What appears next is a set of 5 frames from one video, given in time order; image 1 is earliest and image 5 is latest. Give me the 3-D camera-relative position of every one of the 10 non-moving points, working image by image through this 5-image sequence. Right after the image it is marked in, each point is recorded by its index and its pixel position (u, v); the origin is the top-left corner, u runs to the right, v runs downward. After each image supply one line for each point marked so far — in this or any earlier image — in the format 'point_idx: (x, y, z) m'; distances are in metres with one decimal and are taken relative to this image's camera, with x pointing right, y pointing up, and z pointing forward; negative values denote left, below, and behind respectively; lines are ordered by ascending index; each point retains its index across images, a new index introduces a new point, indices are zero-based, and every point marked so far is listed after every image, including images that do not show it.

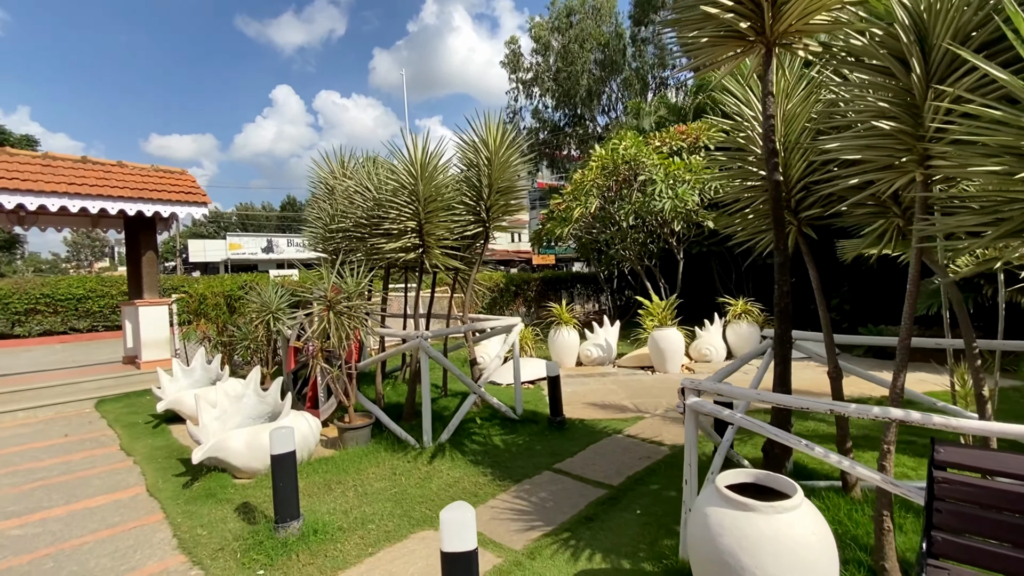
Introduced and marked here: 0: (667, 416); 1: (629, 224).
0: (+1.7, -1.4, +5.3) m
1: (+2.5, +1.3, +10.1) m
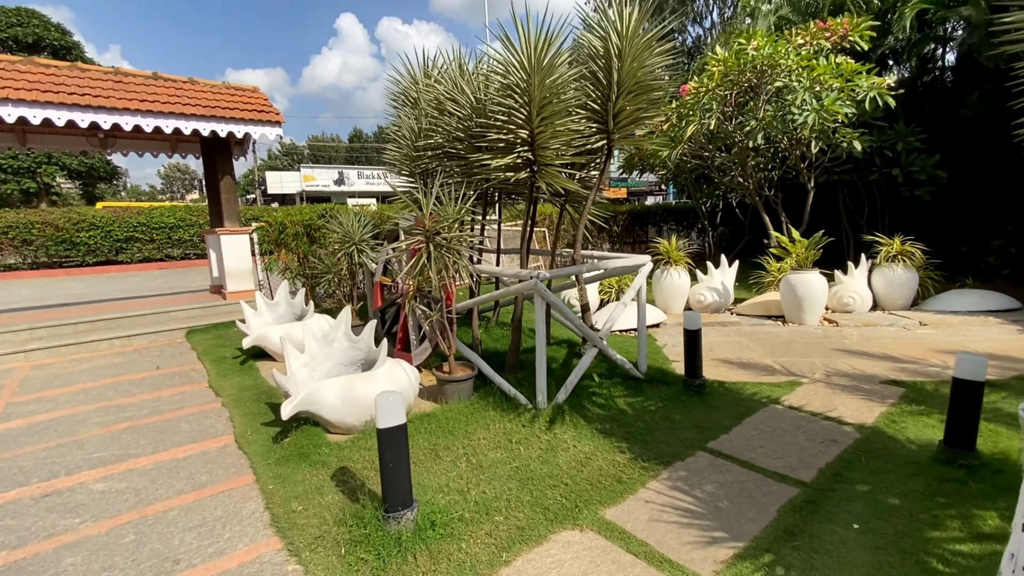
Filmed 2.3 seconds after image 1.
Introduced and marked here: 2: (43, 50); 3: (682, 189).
0: (+2.8, -0.8, +4.2) m
1: (+4.2, +2.5, +8.5) m
2: (-18.4, +9.4, +18.7) m
3: (+4.2, +2.5, +11.8) m
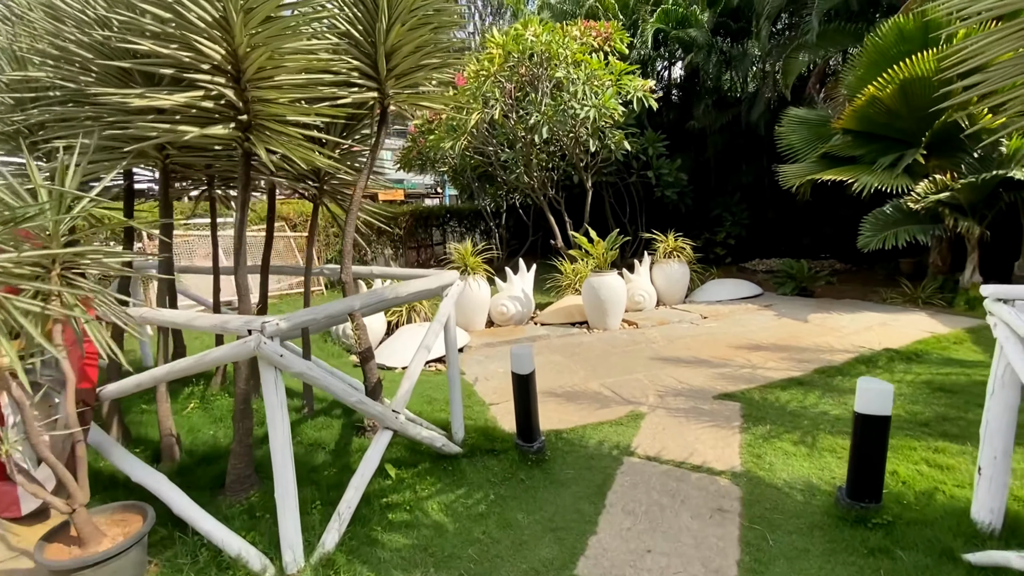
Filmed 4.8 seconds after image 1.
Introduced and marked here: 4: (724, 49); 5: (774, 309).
0: (+1.2, -0.9, +3.6) m
1: (+0.4, +2.4, +8.0) m
2: (-24.9, +7.4, +7.5) m
3: (-1.1, +2.3, +11.0) m
4: (+4.4, +4.9, +9.9) m
5: (+3.5, -0.3, +6.5) m
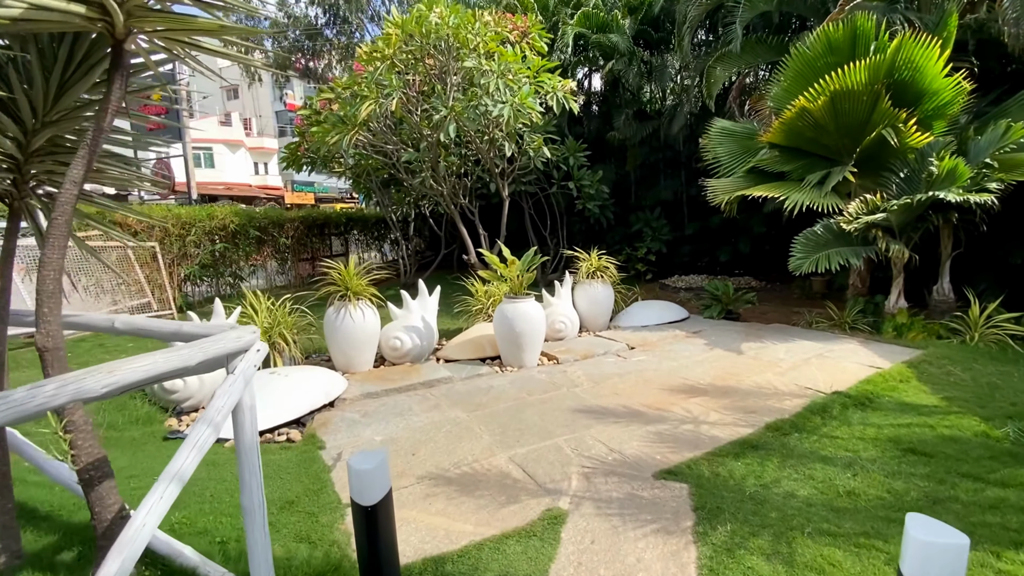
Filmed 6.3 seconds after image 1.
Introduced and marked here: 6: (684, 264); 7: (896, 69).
0: (+0.5, -1.1, +2.6) m
1: (-1.0, +2.1, +6.9) m
2: (-25.9, +7.1, +2.5) m
3: (-2.9, +1.9, +9.7) m
4: (+2.6, +4.5, +9.5) m
5: (+2.4, -0.6, +5.9) m
6: (+3.9, +0.5, +10.8) m
7: (+4.2, +2.4, +5.2) m
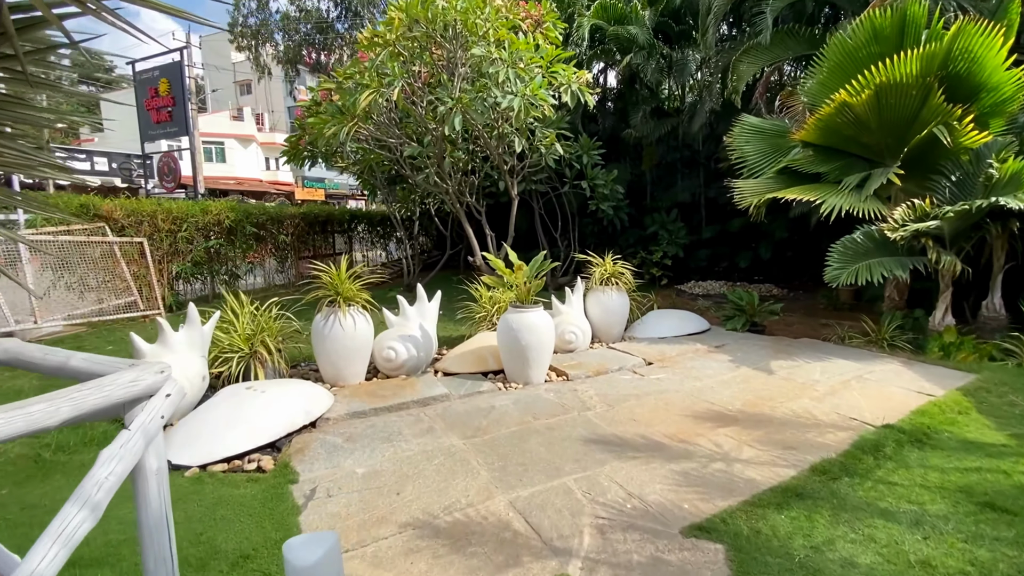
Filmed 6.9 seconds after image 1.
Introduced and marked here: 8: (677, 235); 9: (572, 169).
0: (+0.5, -1.2, +2.2) m
1: (-0.9, +2.1, +6.5) m
2: (-25.7, +7.5, +2.6) m
3: (-2.7, +1.9, +9.3) m
4: (+2.9, +4.4, +9.0) m
5: (+2.4, -0.7, +5.4) m
6: (+4.0, +0.4, +10.2) m
7: (+4.3, +2.2, +4.7) m
8: (+3.3, +1.0, +9.5) m
9: (+1.1, +2.2, +9.0) m
